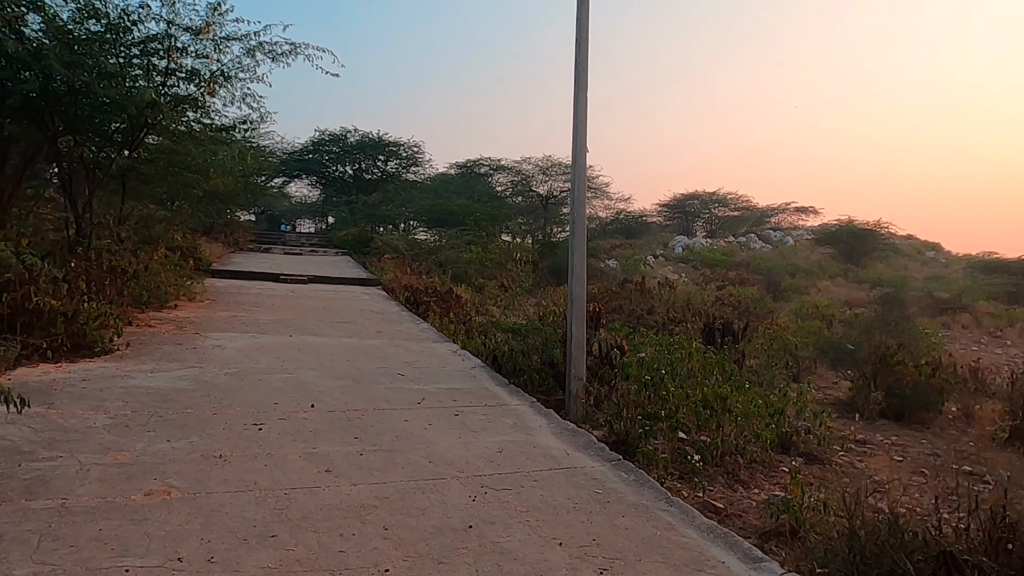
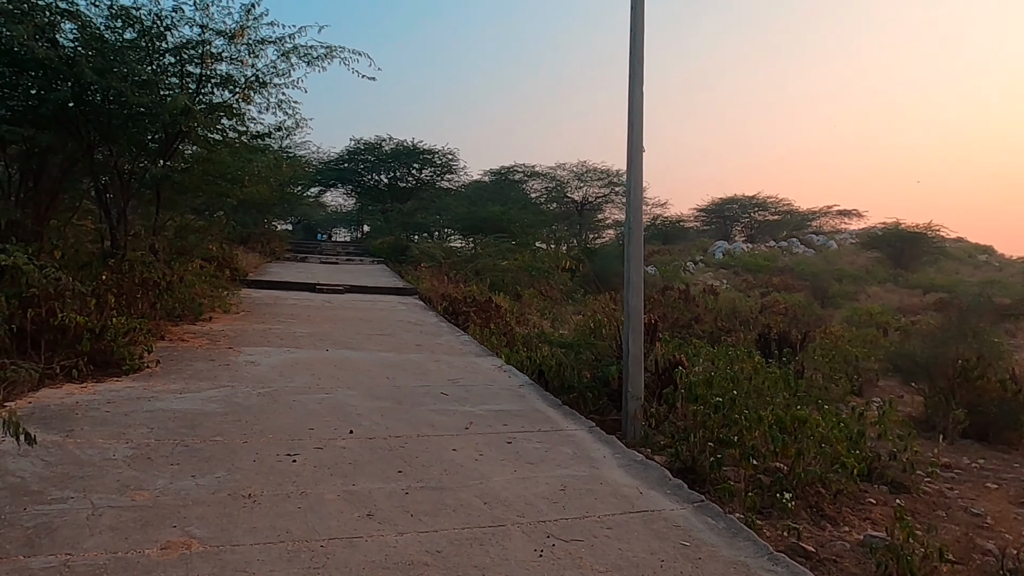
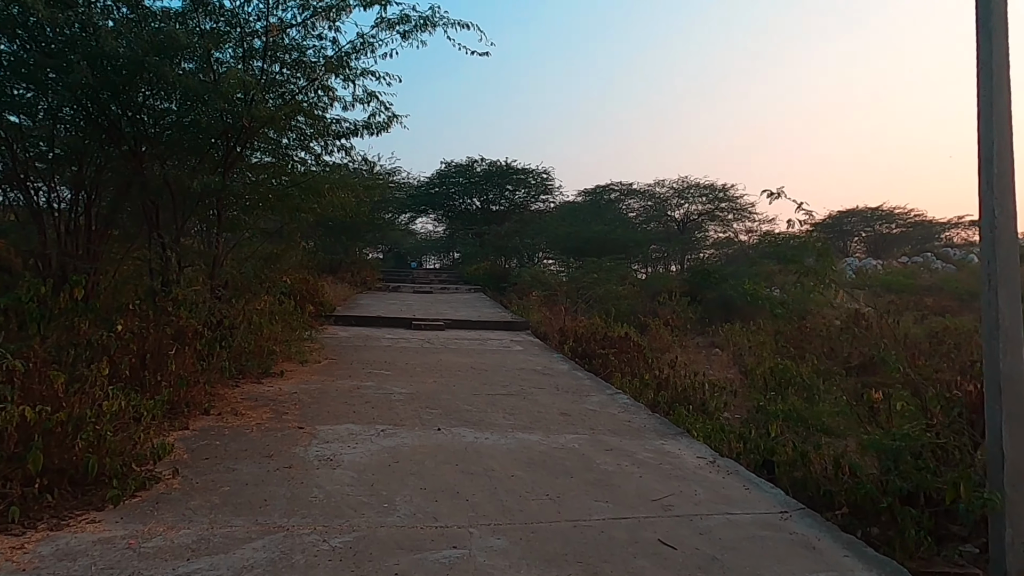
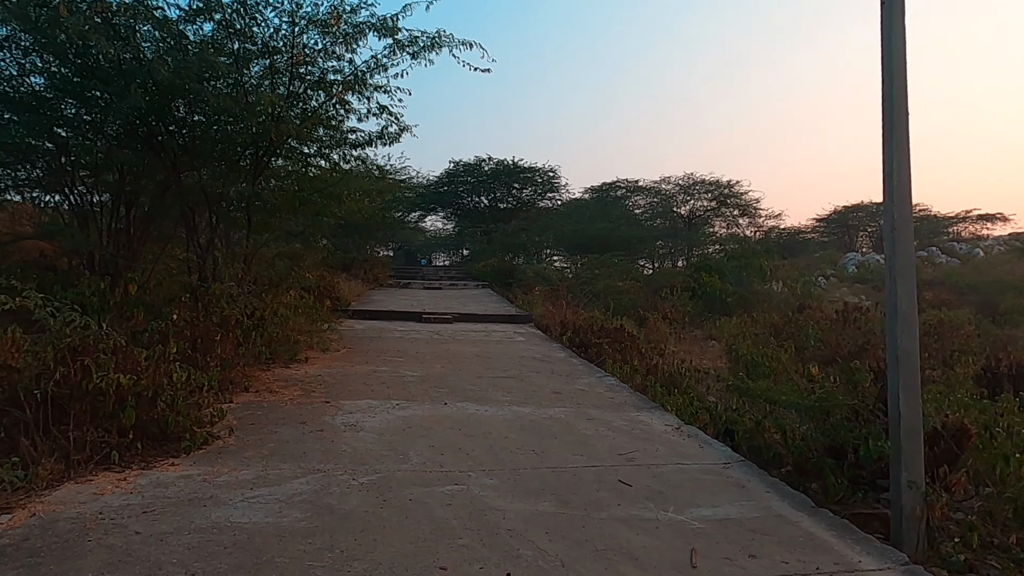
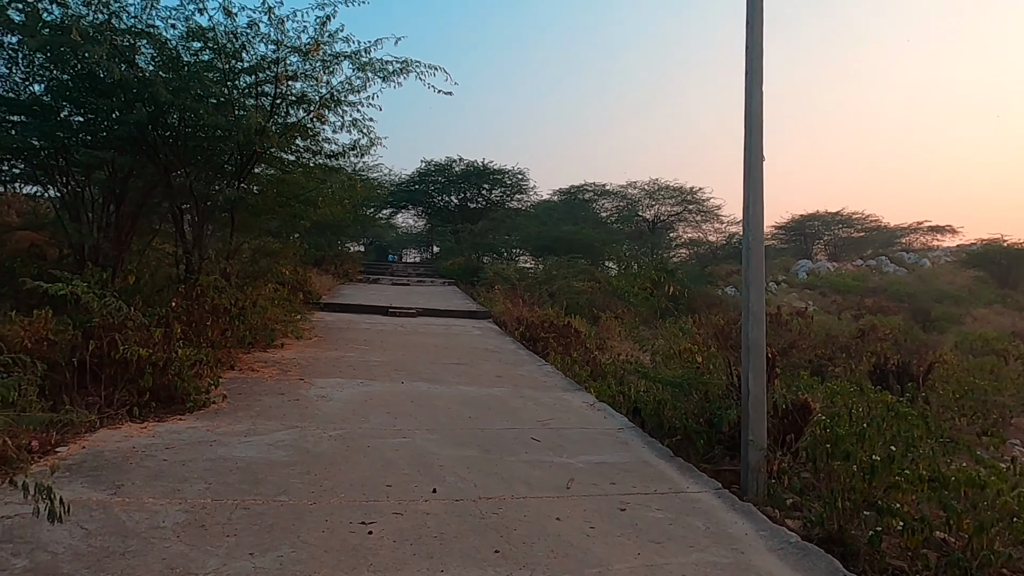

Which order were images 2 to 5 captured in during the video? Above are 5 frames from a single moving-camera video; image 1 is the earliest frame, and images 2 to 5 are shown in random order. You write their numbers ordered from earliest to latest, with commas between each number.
2, 5, 4, 3
